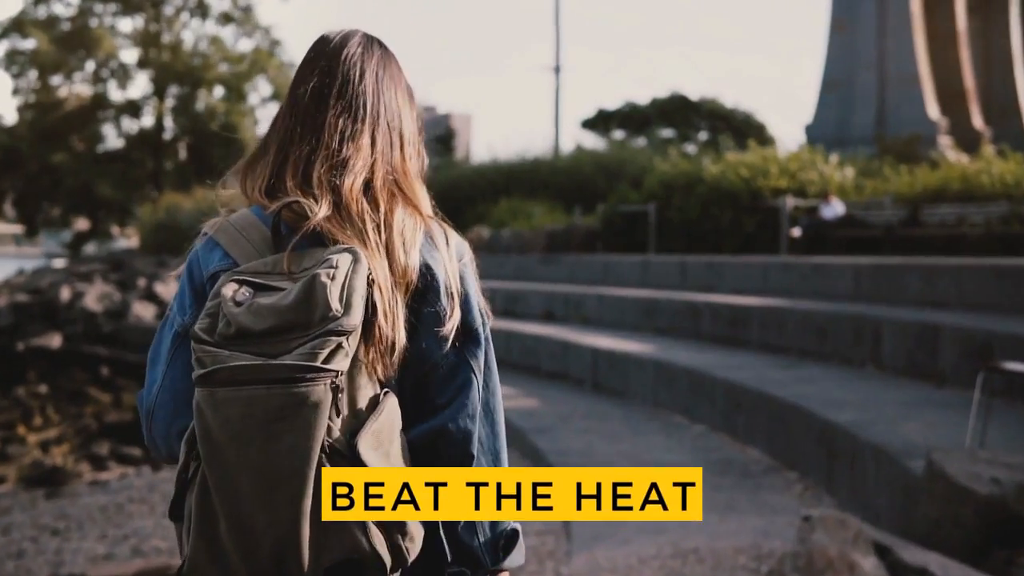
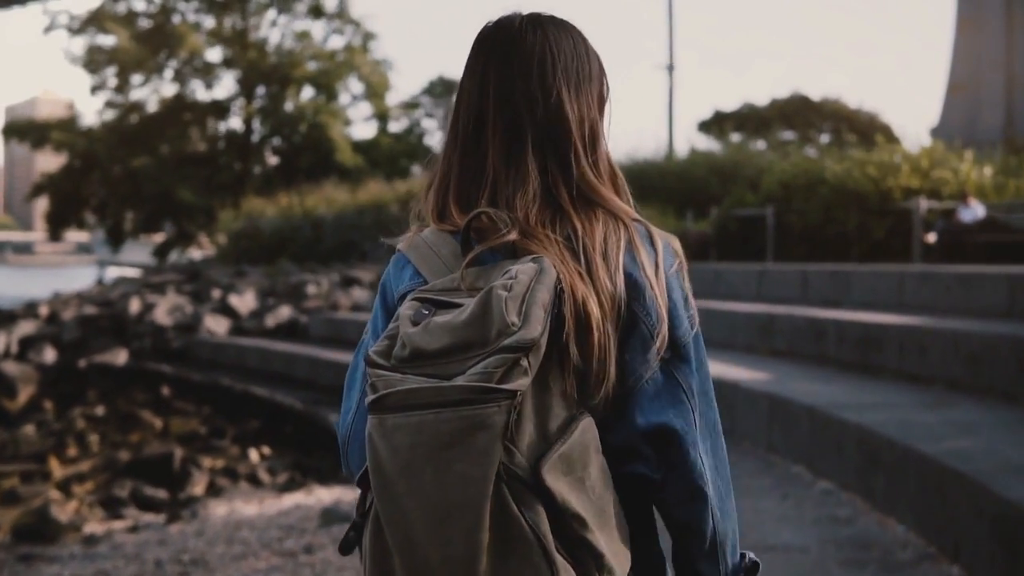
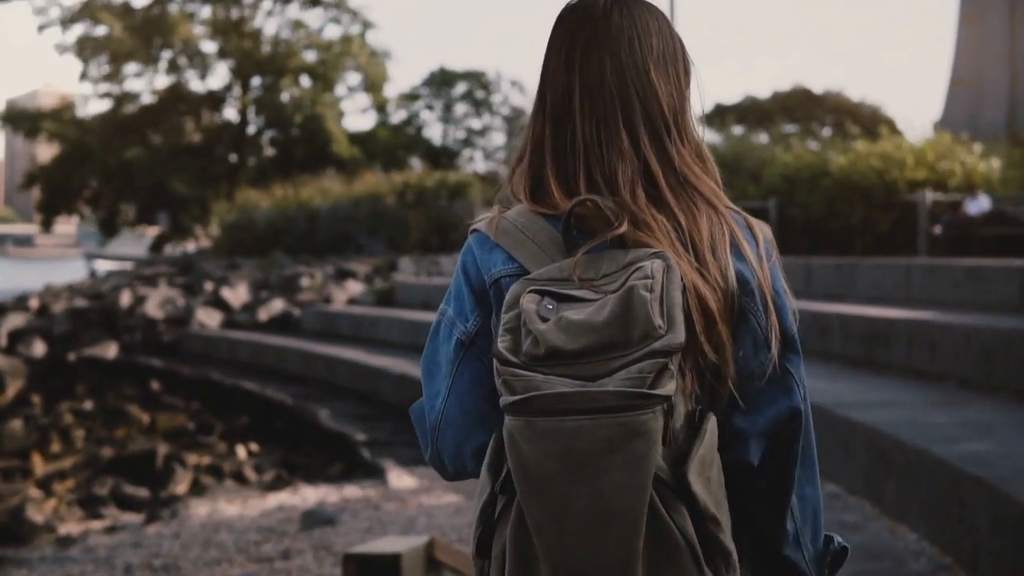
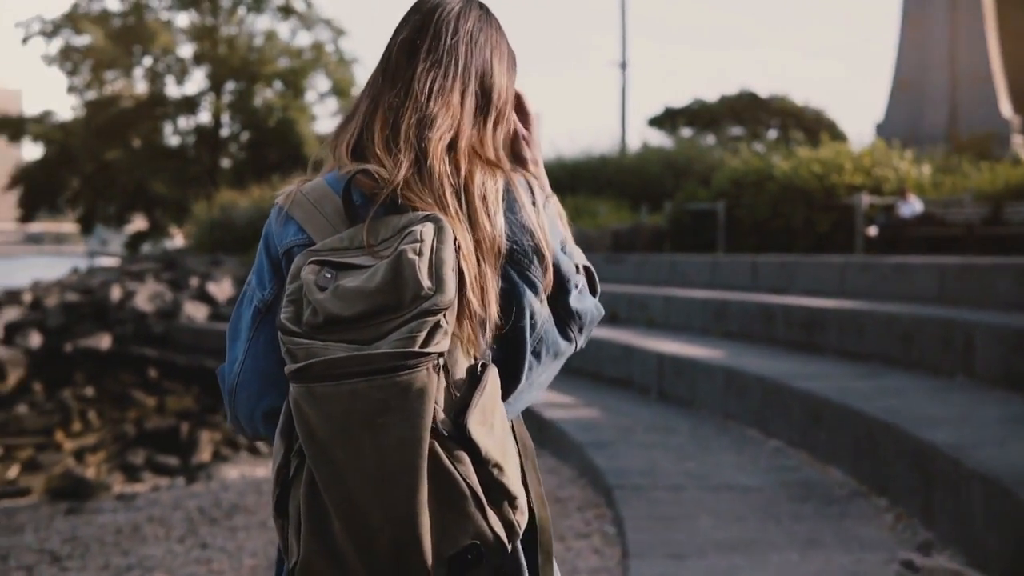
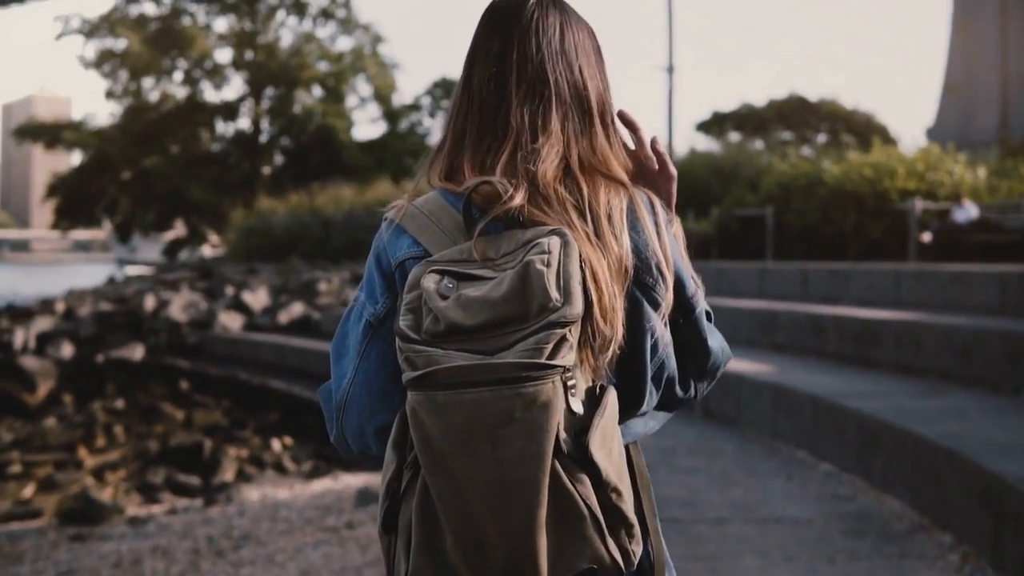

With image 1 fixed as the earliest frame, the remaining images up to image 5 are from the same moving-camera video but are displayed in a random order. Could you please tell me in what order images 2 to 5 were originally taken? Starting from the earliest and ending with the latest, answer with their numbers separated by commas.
4, 5, 2, 3
